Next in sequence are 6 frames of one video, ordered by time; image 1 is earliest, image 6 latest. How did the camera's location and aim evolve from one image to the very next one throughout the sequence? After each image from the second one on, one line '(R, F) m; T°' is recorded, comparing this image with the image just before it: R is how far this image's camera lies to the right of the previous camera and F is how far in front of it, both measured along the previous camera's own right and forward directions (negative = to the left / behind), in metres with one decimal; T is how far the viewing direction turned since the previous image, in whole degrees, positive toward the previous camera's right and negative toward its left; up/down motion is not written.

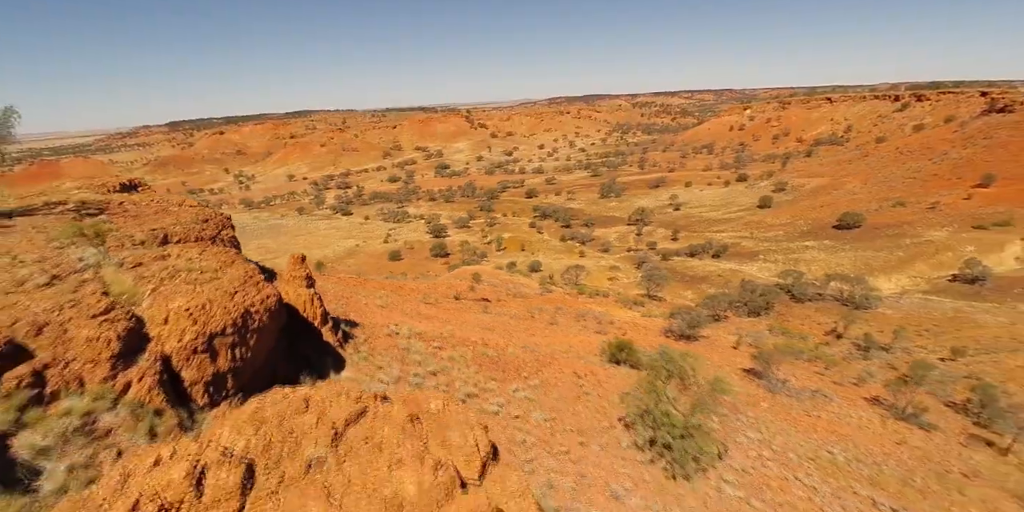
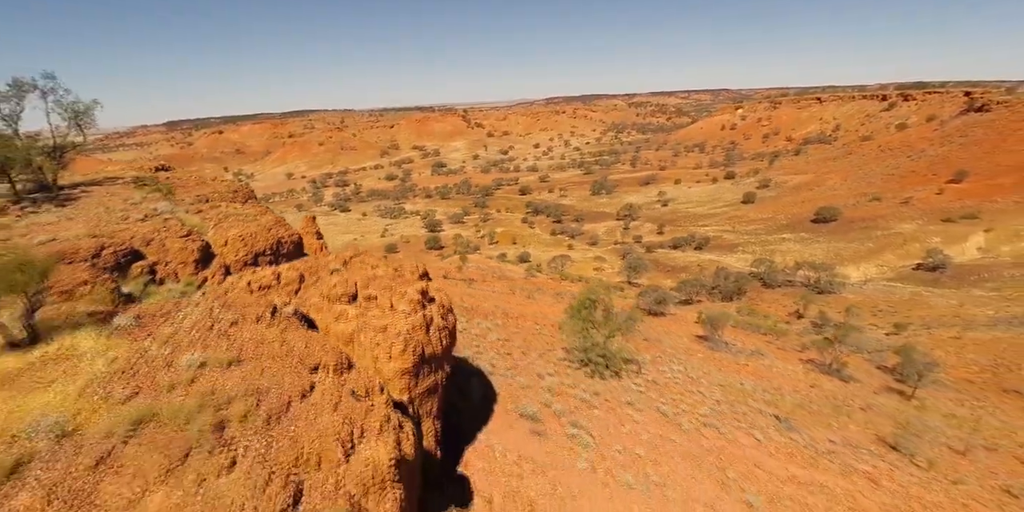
(+0.8, -2.3) m; 0°
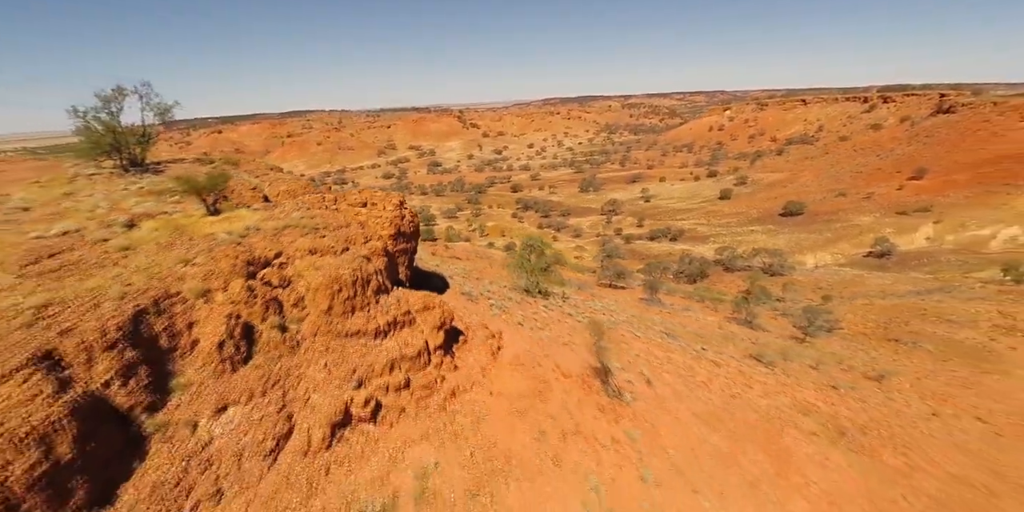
(+1.2, -3.9) m; 0°
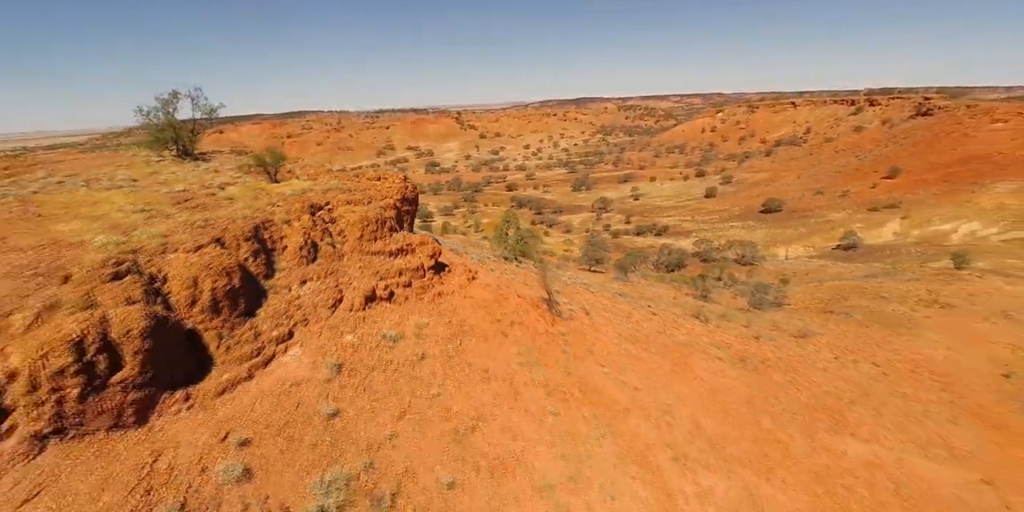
(+0.7, -3.2) m; 0°
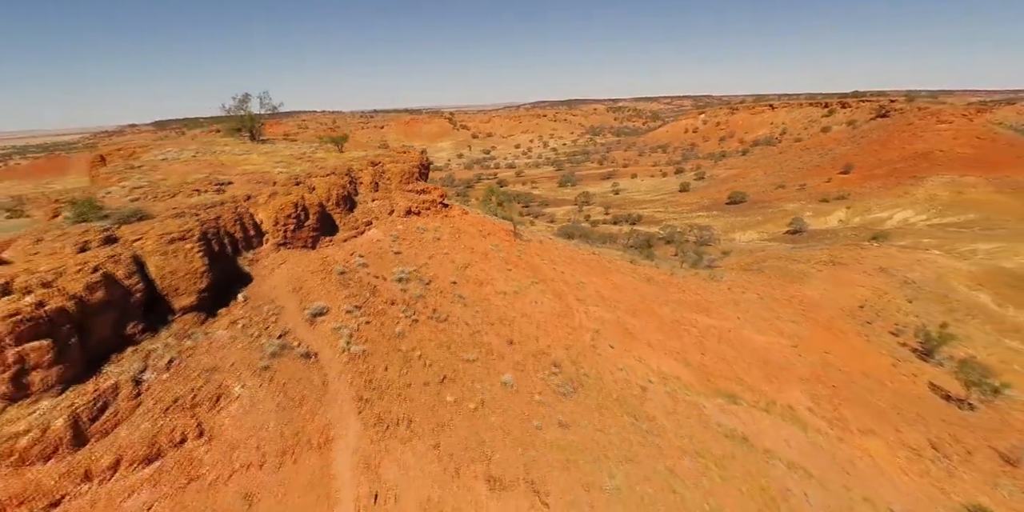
(+0.6, -6.4) m; +1°
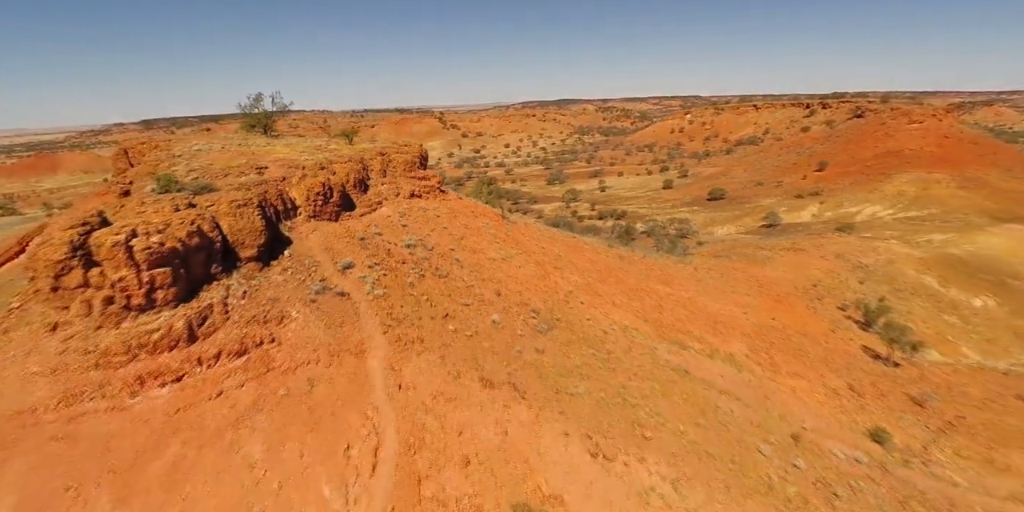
(+0.1, -2.7) m; +1°
